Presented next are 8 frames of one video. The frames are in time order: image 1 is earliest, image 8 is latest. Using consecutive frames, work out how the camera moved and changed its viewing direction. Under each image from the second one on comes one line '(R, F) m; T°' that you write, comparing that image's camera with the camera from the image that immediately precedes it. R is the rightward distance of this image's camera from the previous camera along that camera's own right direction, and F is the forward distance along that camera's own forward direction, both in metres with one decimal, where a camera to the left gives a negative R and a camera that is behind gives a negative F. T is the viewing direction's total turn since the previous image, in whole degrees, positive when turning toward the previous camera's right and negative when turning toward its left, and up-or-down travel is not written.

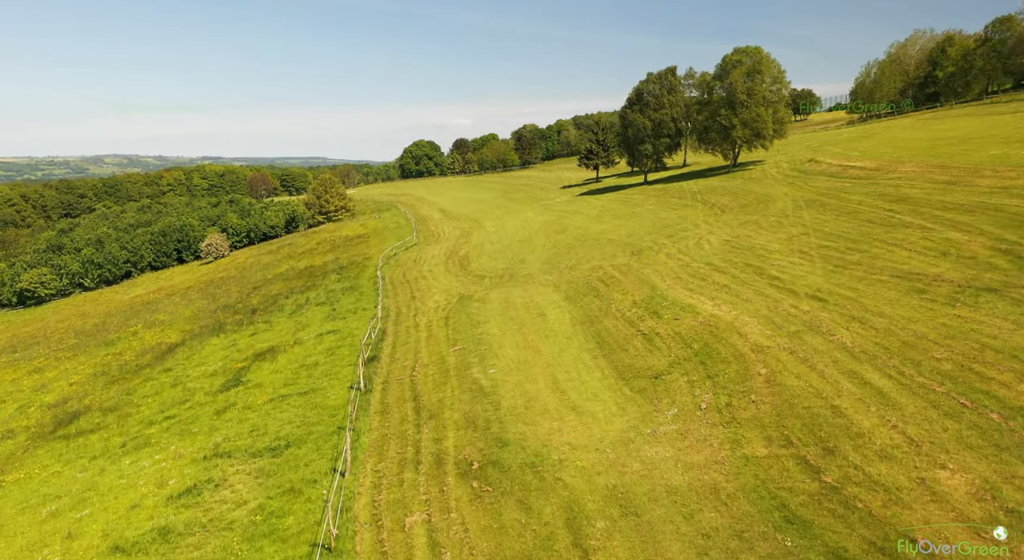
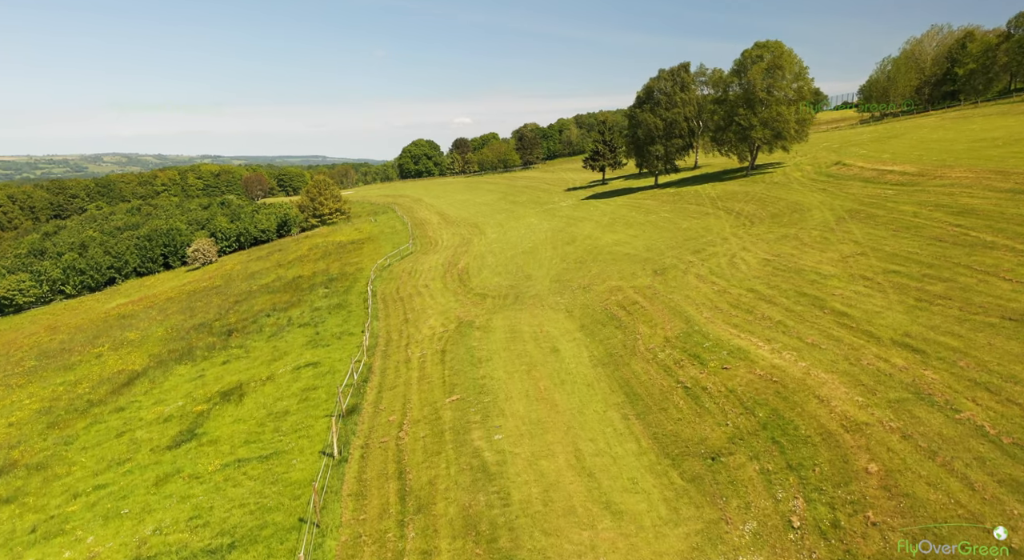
(-0.3, +4.6) m; 0°
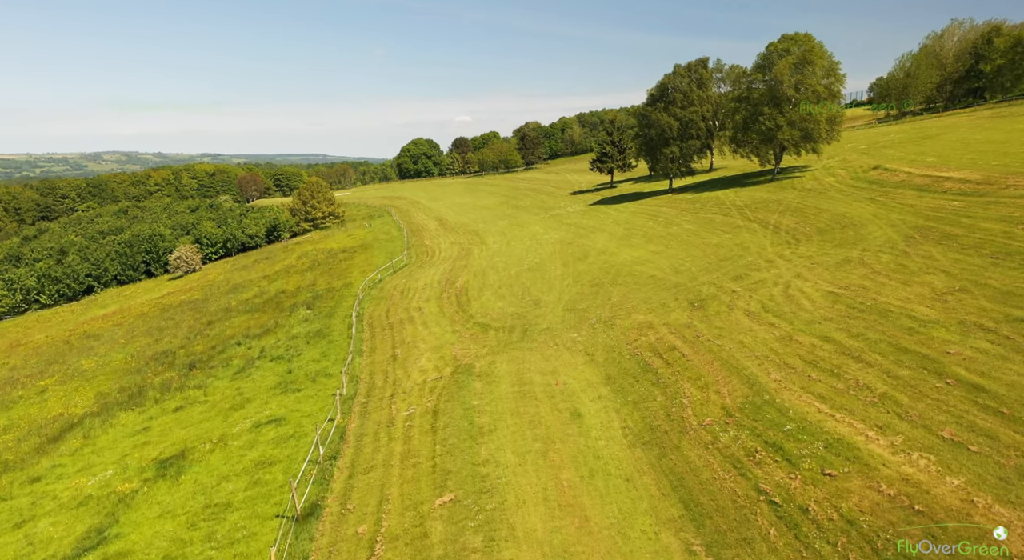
(-0.3, +5.6) m; 0°
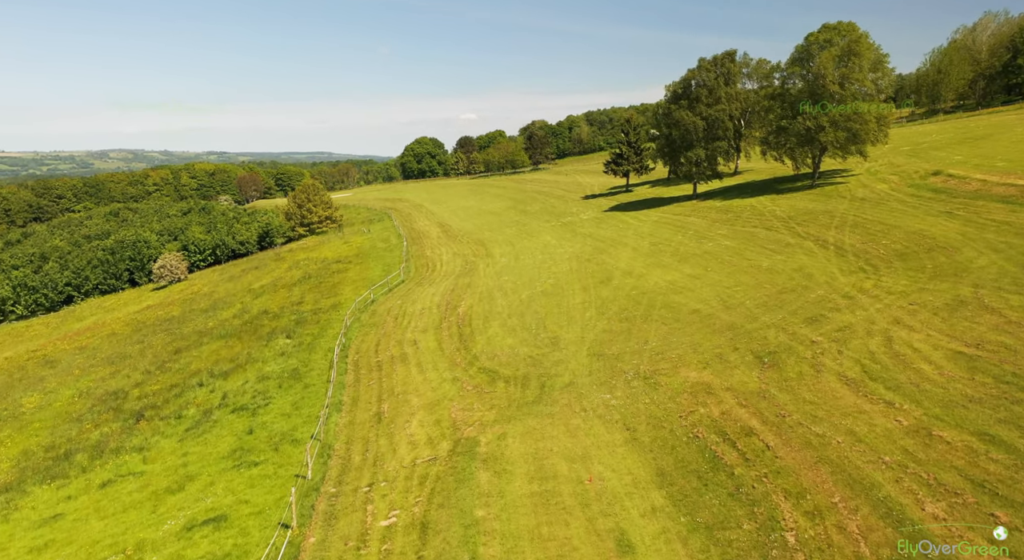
(-0.4, +6.3) m; -1°
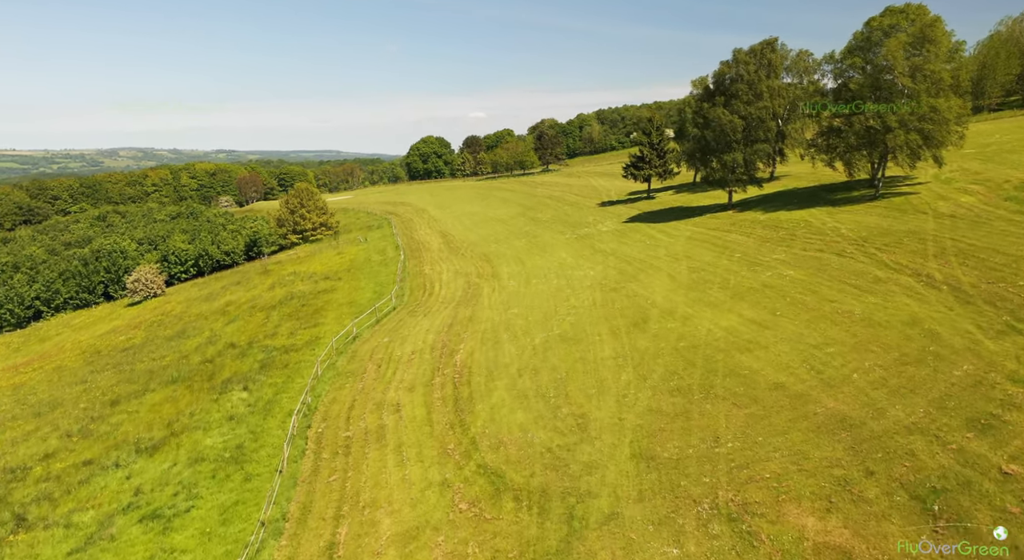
(-0.2, +8.0) m; -1°
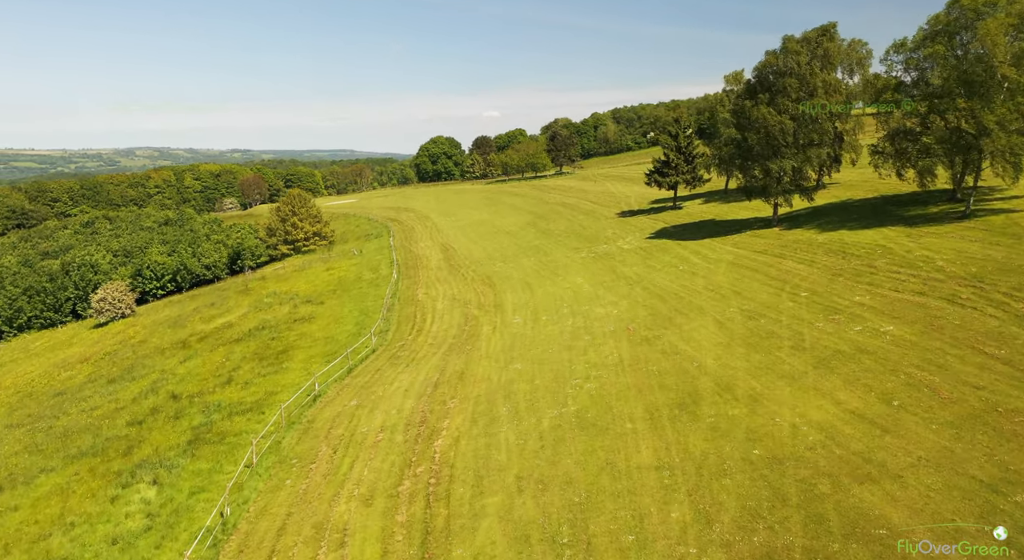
(+0.5, +8.5) m; -1°
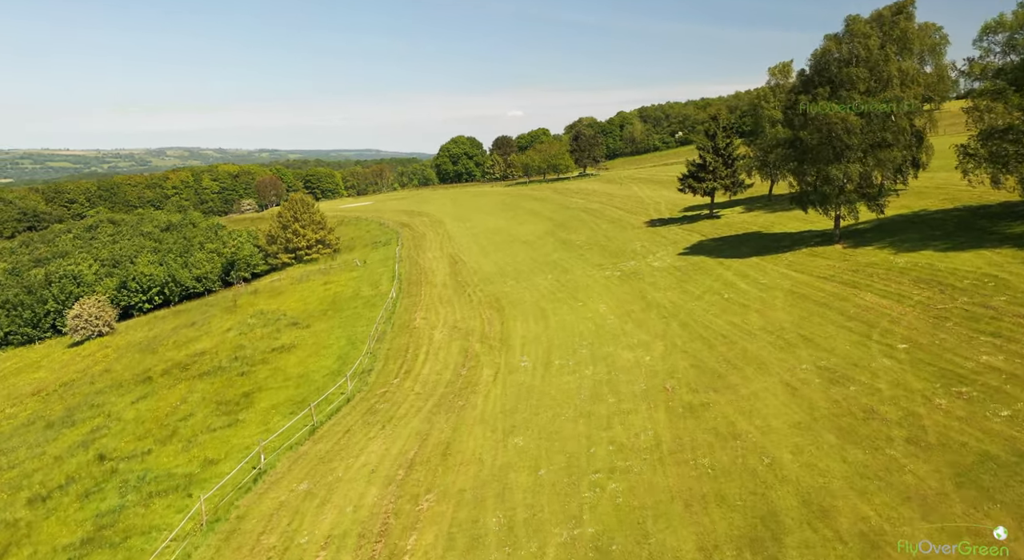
(+0.9, +7.4) m; -2°
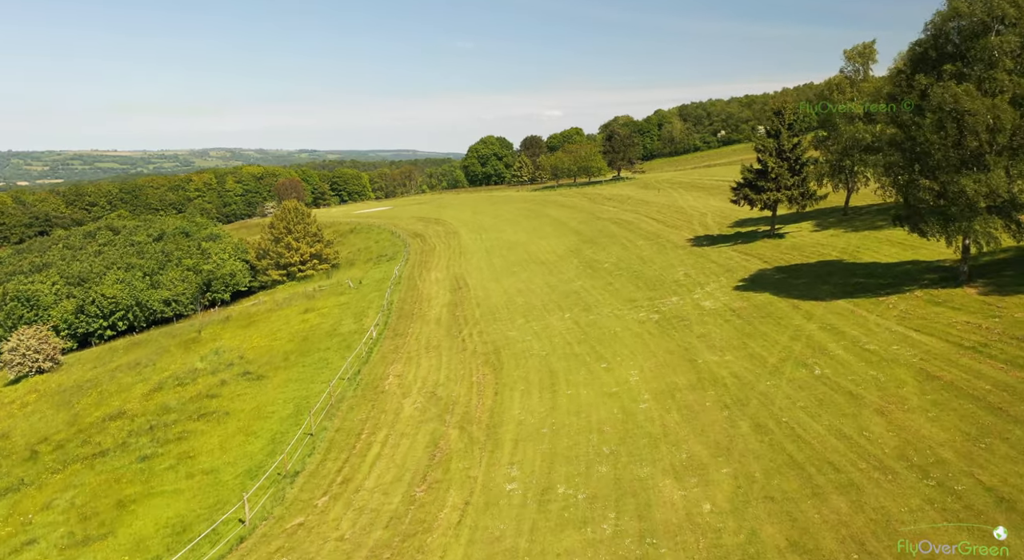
(+2.0, +11.4) m; -3°
